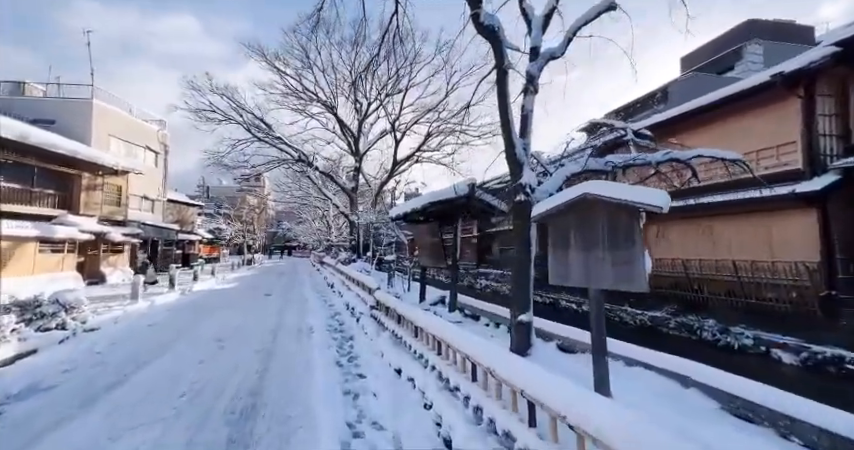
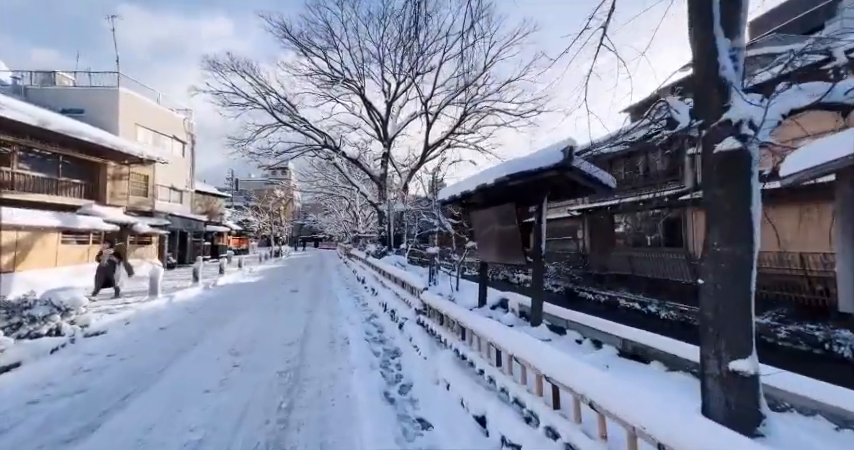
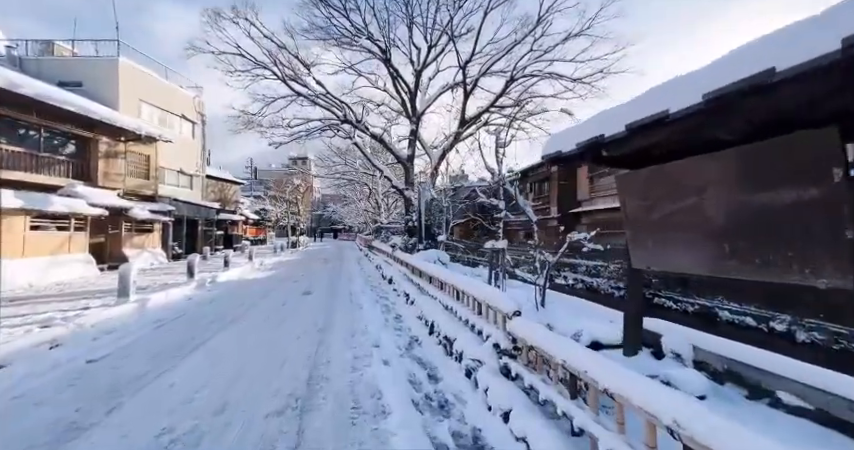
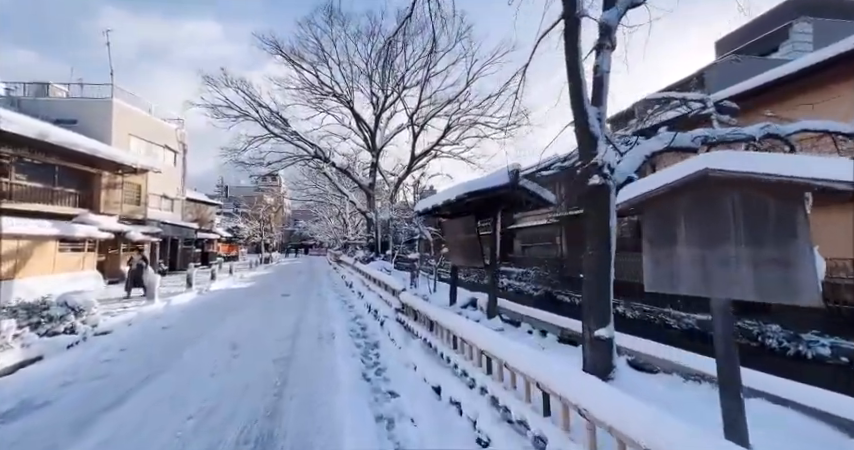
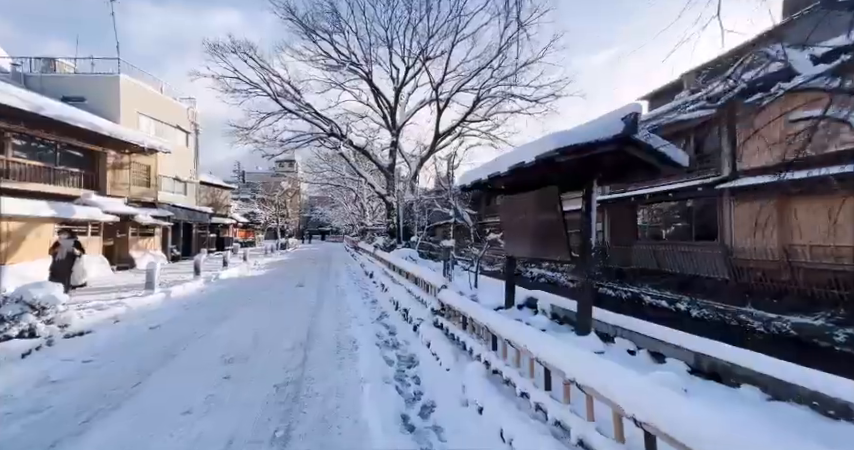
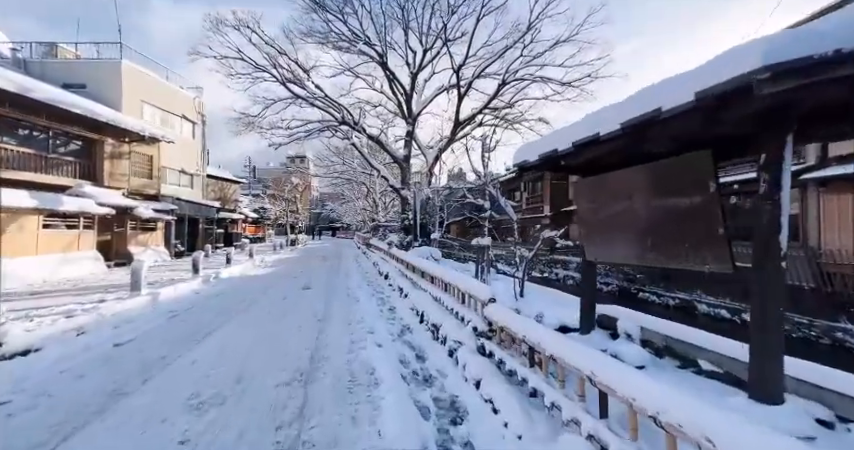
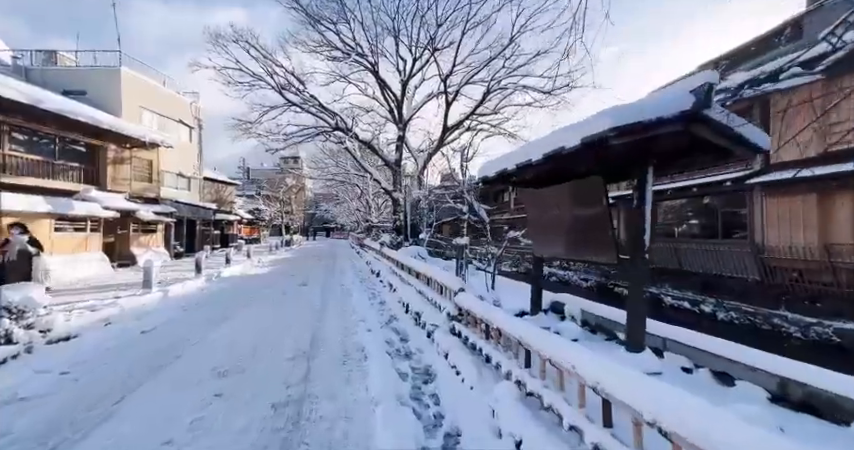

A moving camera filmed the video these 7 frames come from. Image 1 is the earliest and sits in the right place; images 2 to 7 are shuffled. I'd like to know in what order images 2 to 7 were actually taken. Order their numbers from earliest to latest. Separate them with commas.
4, 2, 5, 7, 6, 3
